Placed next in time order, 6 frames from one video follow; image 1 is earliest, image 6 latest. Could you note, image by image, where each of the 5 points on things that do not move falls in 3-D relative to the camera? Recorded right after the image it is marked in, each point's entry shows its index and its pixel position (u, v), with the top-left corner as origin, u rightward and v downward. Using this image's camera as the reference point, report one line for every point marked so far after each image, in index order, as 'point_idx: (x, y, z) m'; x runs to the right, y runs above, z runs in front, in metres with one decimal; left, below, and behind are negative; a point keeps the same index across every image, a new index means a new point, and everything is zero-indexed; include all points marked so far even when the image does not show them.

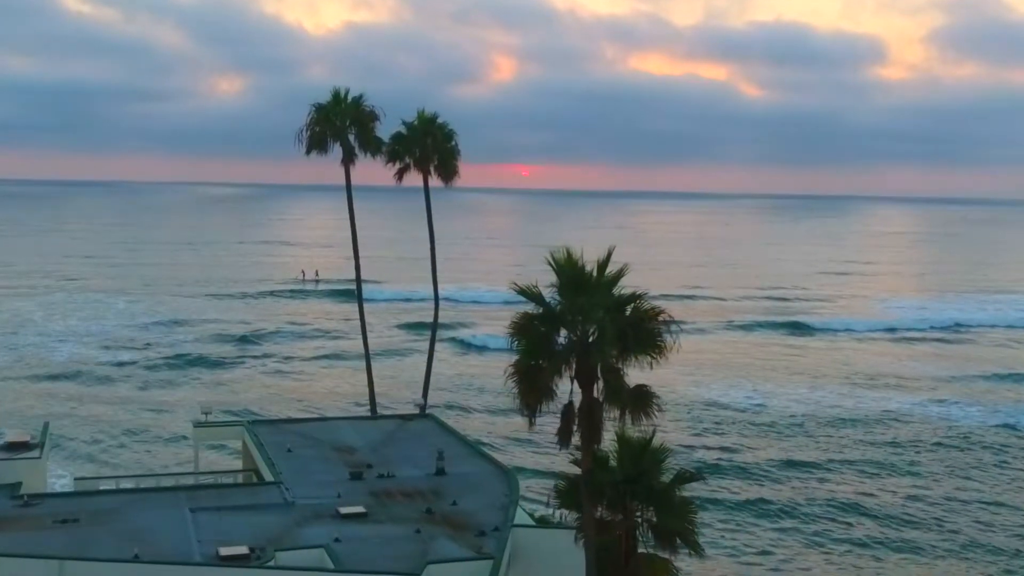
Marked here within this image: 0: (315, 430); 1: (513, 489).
0: (-3.7, -2.7, +18.5) m
1: (0.0, -3.0, +14.8) m
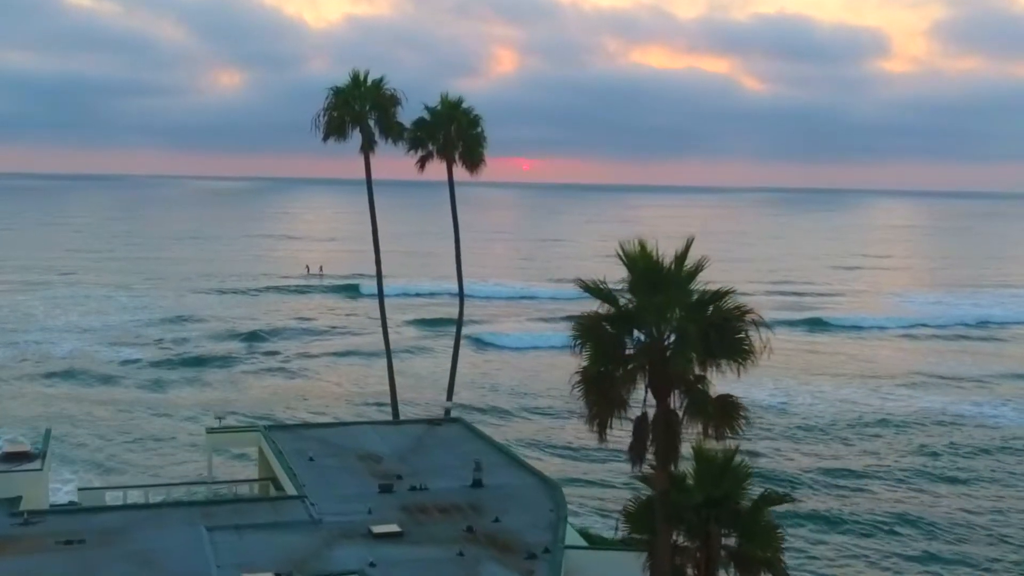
0: (-3.1, -2.6, +17.2) m
1: (+0.6, -3.0, +13.5) m
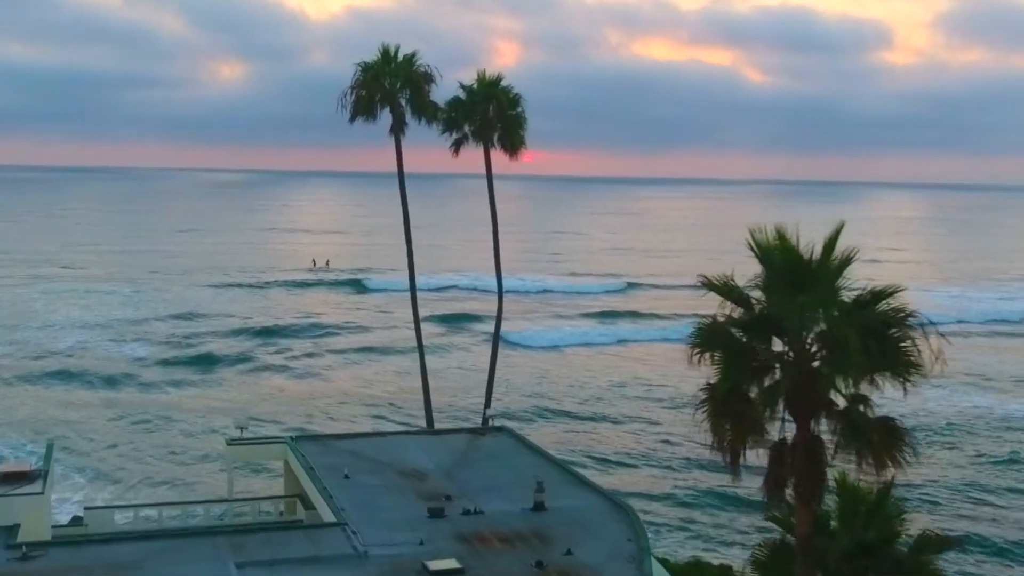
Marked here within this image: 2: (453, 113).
0: (-2.2, -2.5, +15.5) m
1: (+1.5, -2.9, +11.8) m
2: (-1.2, +3.6, +19.9) m
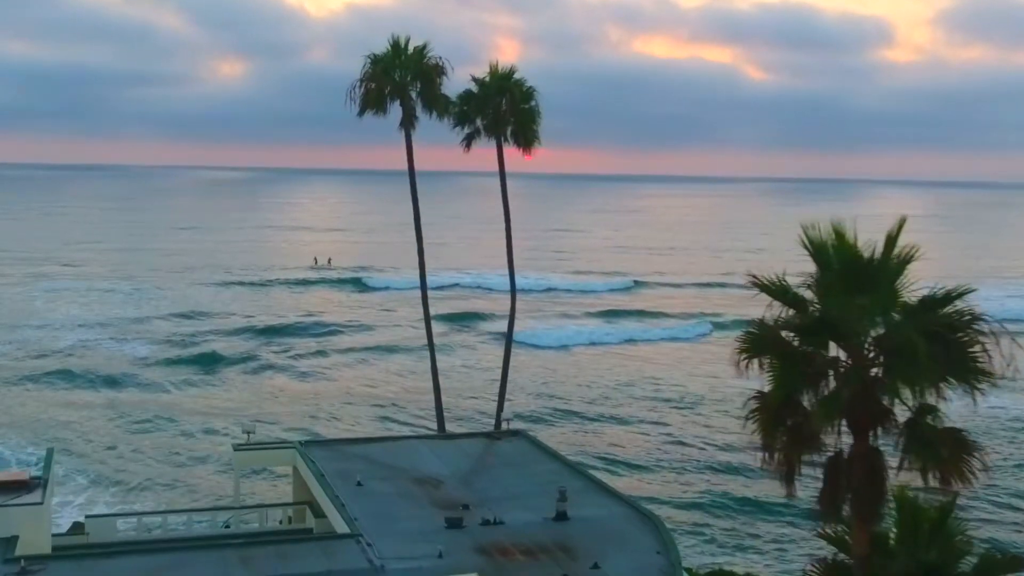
0: (-1.9, -2.5, +14.9) m
1: (+1.8, -2.9, +11.2) m
2: (-0.9, +3.6, +19.4) m
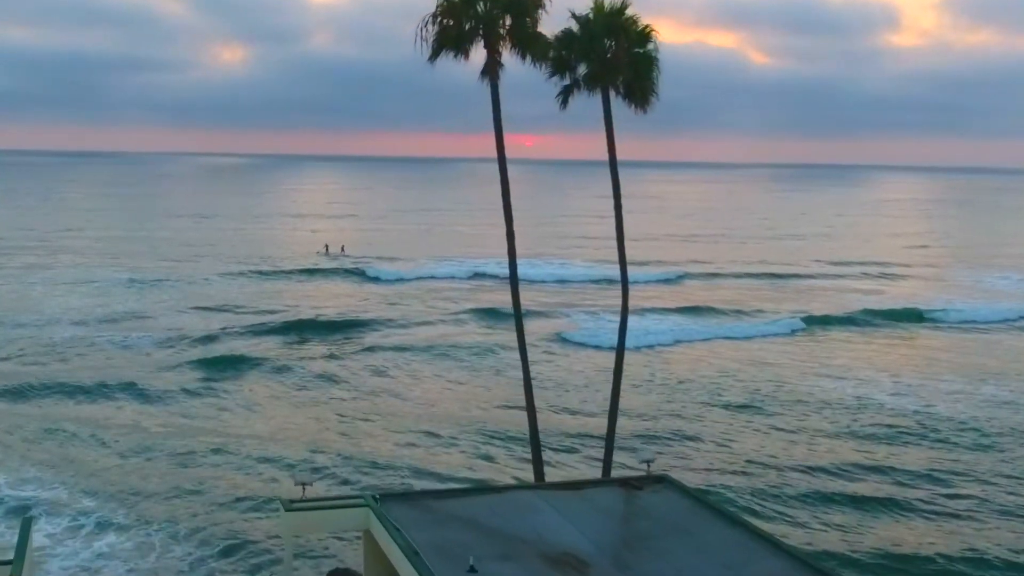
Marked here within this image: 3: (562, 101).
0: (-0.2, -2.5, +10.8) m
1: (+3.5, -2.9, +7.1) m
2: (+0.8, +3.7, +15.2) m
3: (+0.8, +2.9, +15.5) m
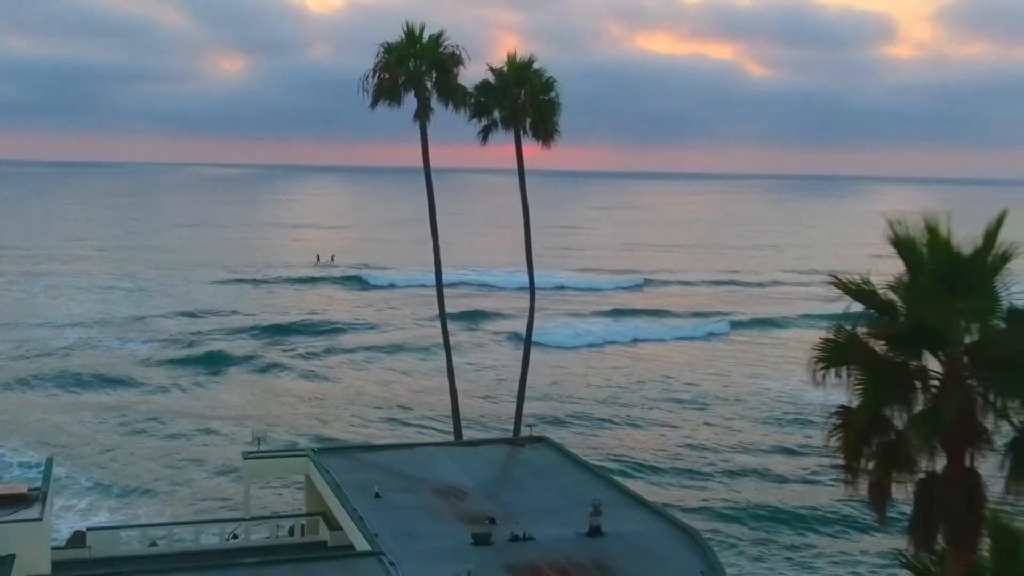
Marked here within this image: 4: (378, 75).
0: (-1.6, -2.5, +14.1) m
1: (+2.1, -2.9, +10.4) m
2: (-0.6, +3.6, +18.6) m
3: (-0.6, +2.9, +18.9) m
4: (-2.4, +3.8, +17.5) m
